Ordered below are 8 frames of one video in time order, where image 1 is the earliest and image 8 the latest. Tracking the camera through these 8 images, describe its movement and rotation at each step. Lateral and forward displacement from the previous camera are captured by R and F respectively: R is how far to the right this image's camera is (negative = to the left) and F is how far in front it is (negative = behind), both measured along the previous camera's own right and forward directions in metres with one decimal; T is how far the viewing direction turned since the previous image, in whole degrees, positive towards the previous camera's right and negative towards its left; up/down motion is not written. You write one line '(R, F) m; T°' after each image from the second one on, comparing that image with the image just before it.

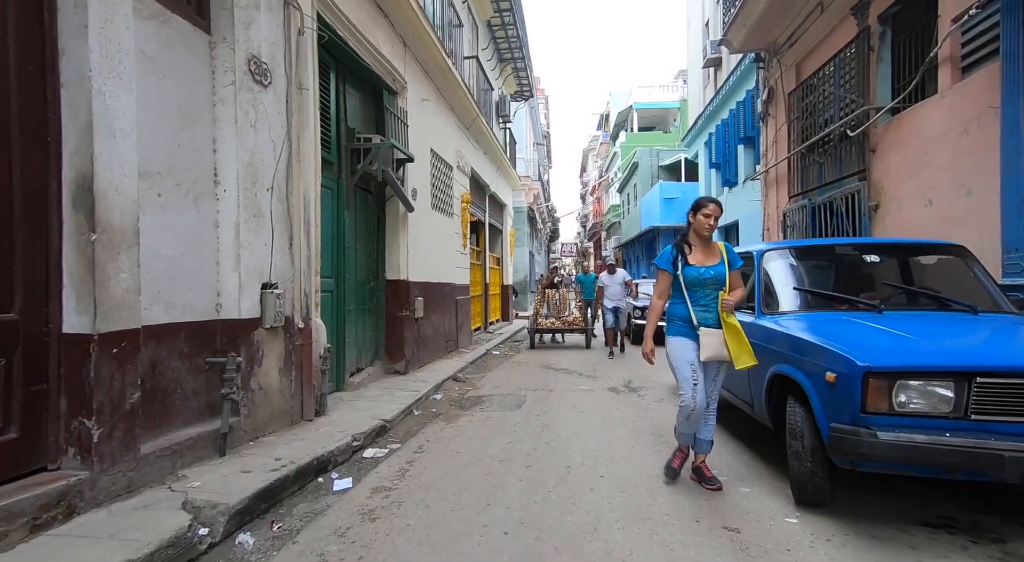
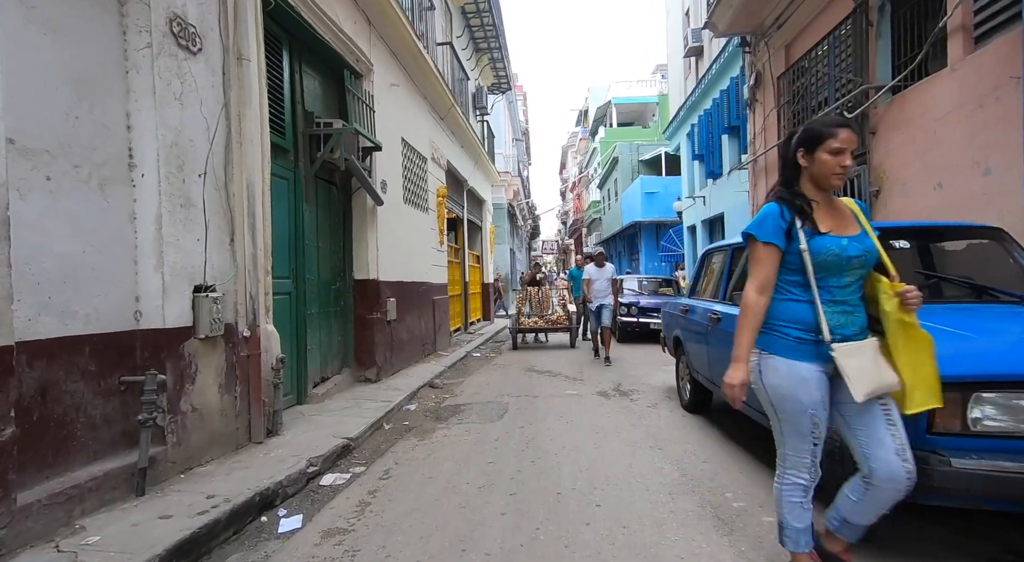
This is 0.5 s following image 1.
(0.0, +0.6) m; +2°
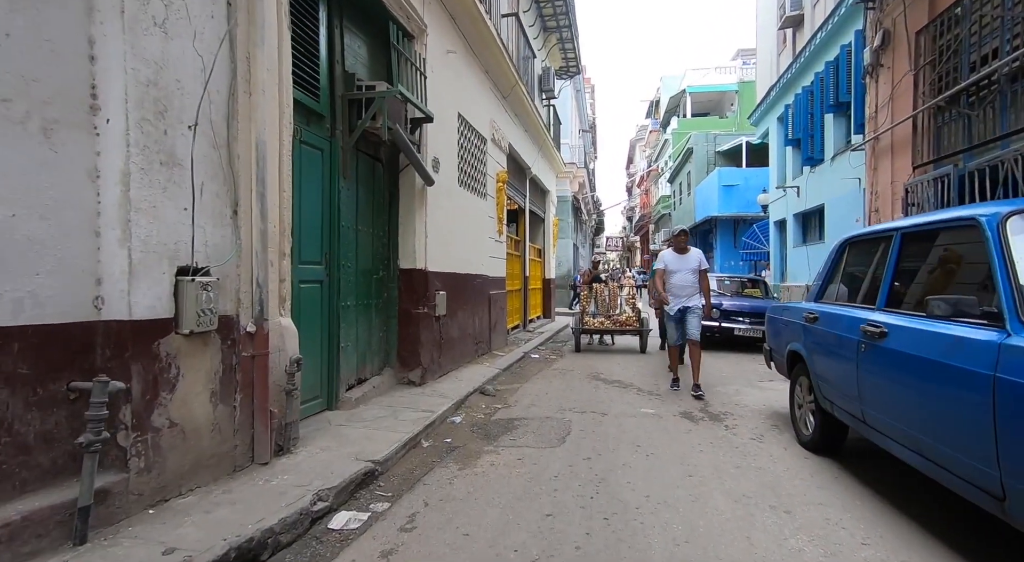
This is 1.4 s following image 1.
(-0.1, +1.0) m; -6°
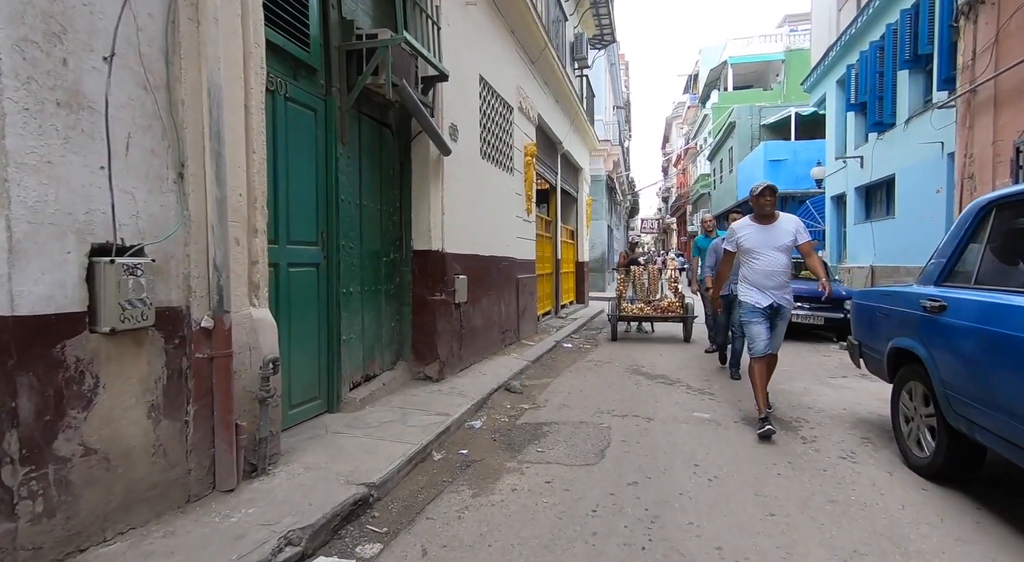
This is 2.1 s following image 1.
(0.0, +0.8) m; -3°
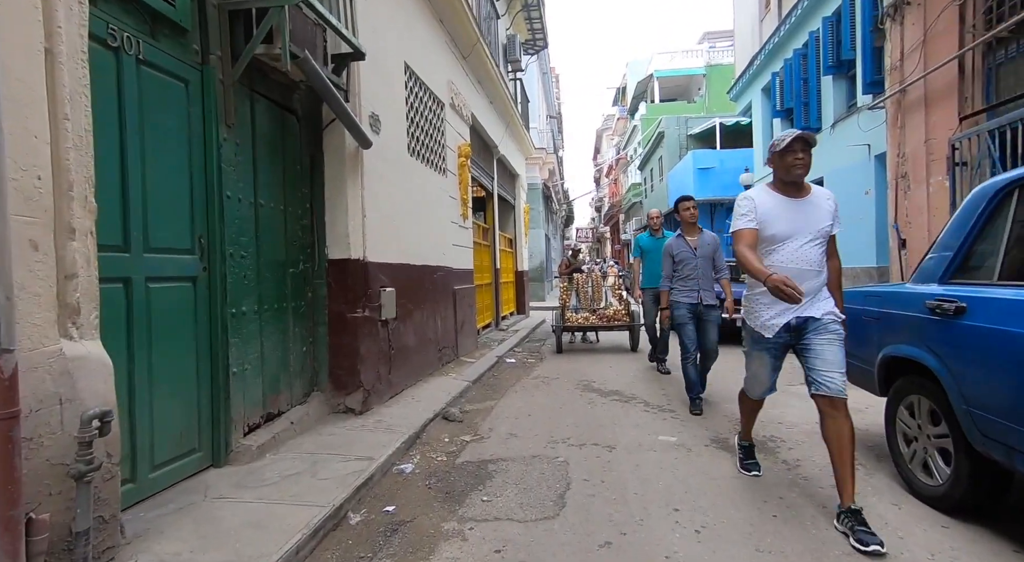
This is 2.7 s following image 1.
(0.0, +0.8) m; +6°
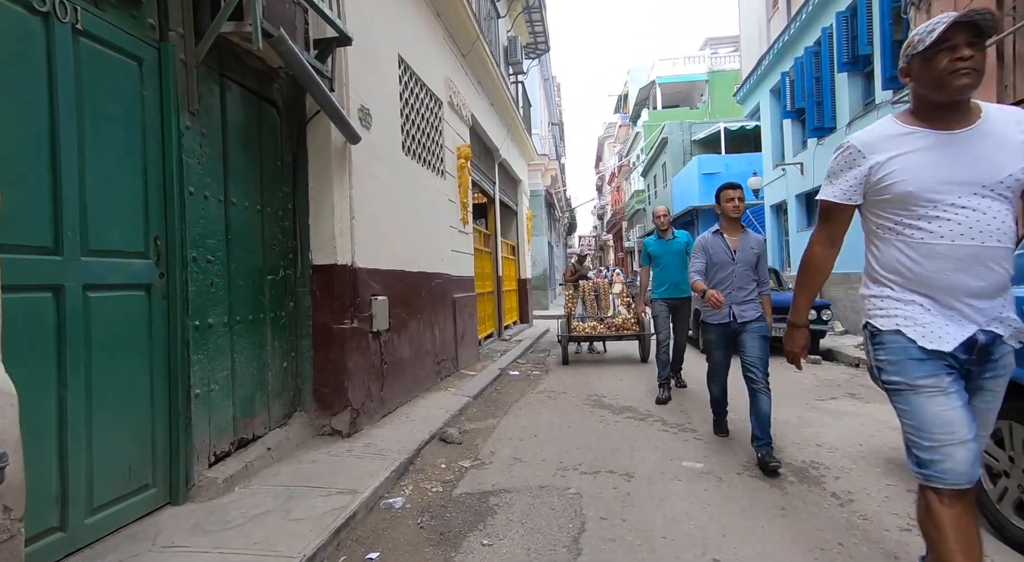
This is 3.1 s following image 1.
(0.0, +0.5) m; 0°
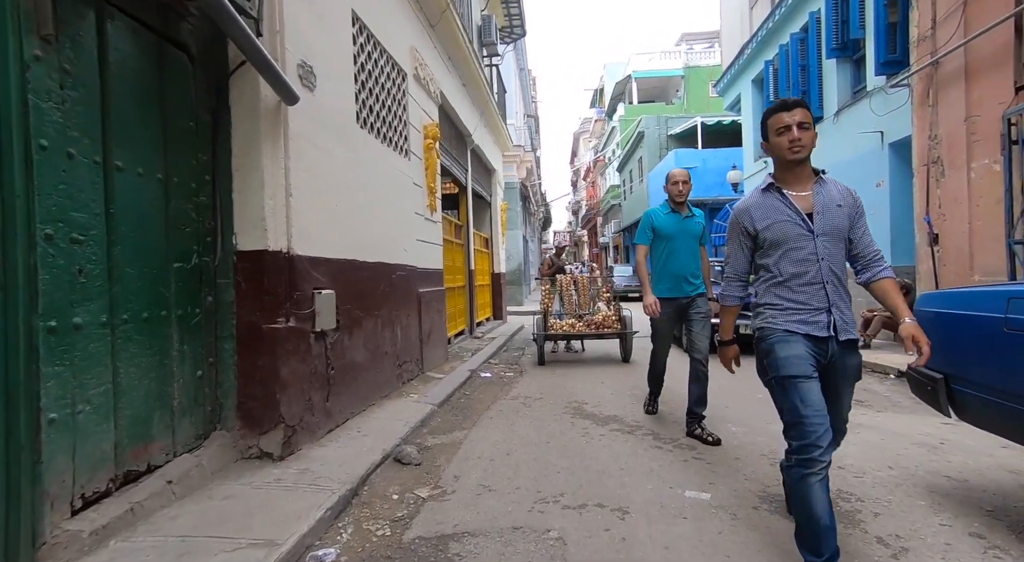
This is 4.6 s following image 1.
(0.0, +0.7) m; +3°
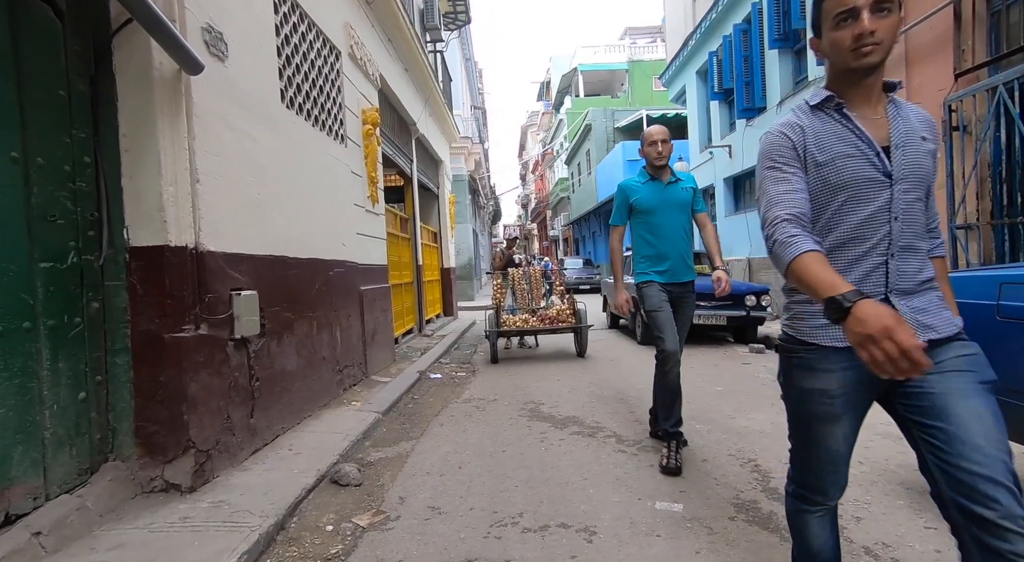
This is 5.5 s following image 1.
(0.0, +0.4) m; +5°
